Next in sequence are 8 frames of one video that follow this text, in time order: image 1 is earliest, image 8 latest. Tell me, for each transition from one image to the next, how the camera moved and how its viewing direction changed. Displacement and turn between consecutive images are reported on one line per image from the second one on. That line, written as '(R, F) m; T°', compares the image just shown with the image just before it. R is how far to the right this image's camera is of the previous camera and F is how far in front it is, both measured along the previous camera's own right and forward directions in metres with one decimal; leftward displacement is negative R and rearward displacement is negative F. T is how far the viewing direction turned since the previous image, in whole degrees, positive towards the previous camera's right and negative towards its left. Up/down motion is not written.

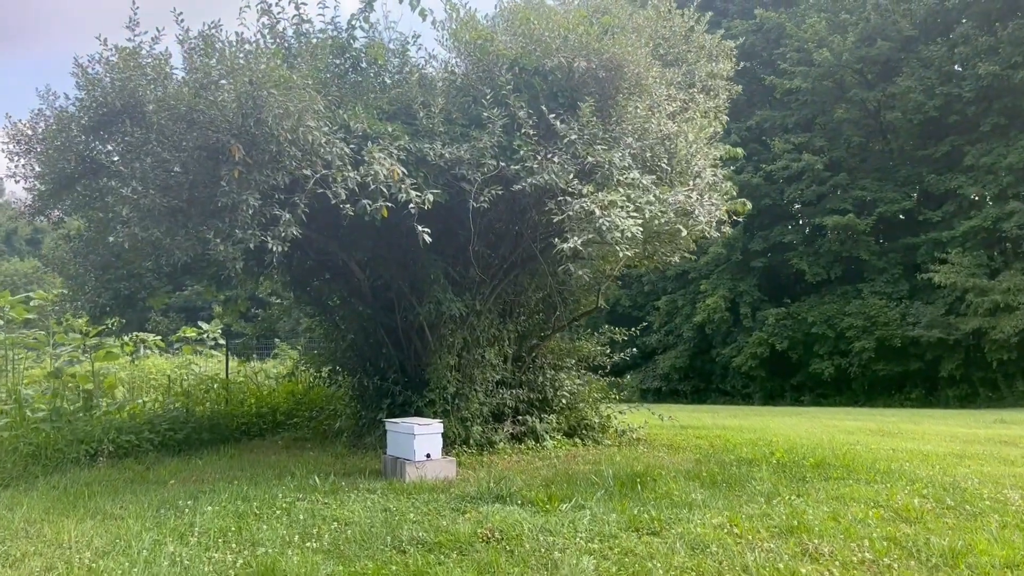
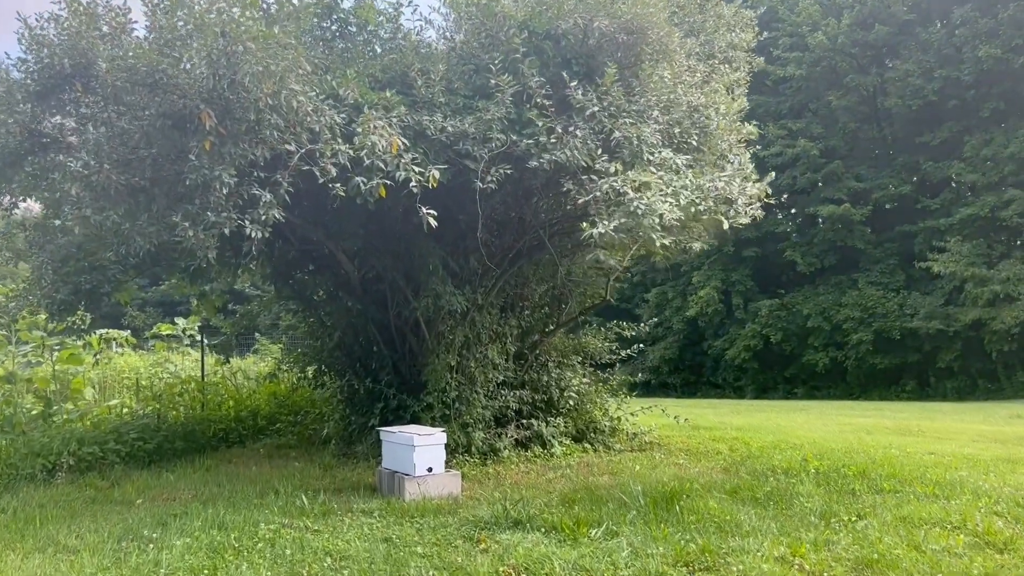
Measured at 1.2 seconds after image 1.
(-0.2, +0.8) m; +1°
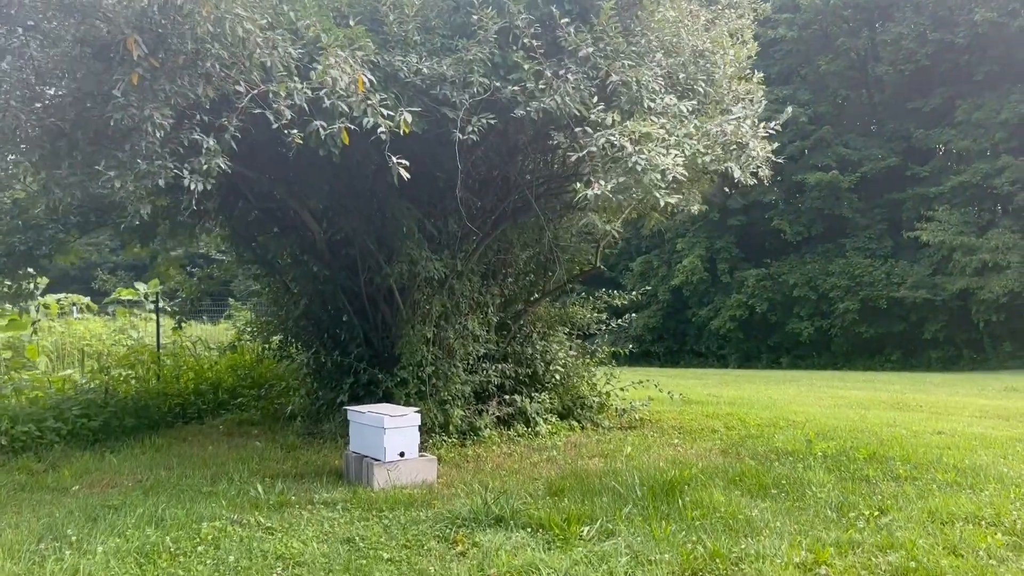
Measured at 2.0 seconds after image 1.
(0.0, +0.6) m; +1°
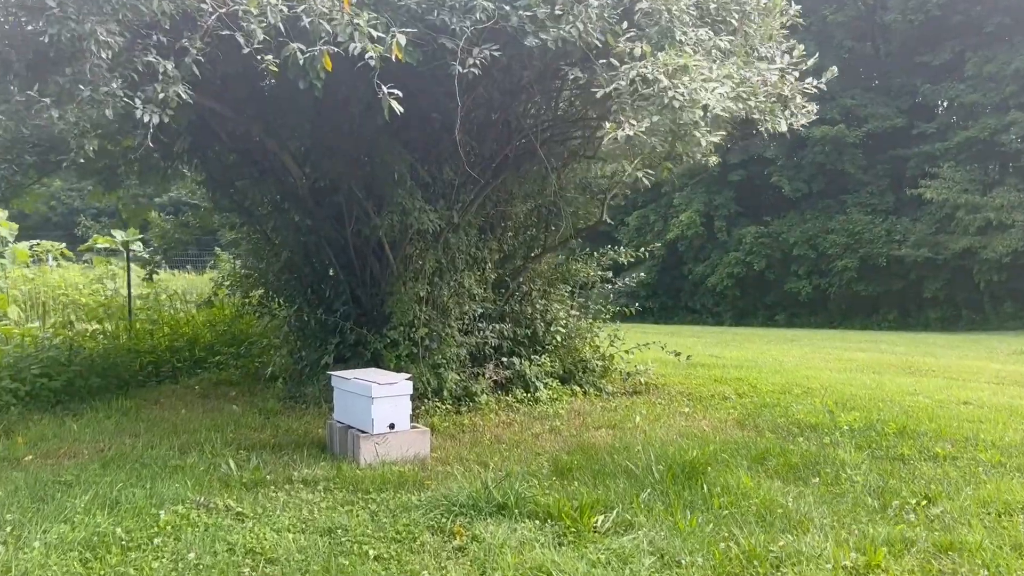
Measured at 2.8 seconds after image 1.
(-0.1, +0.6) m; +1°
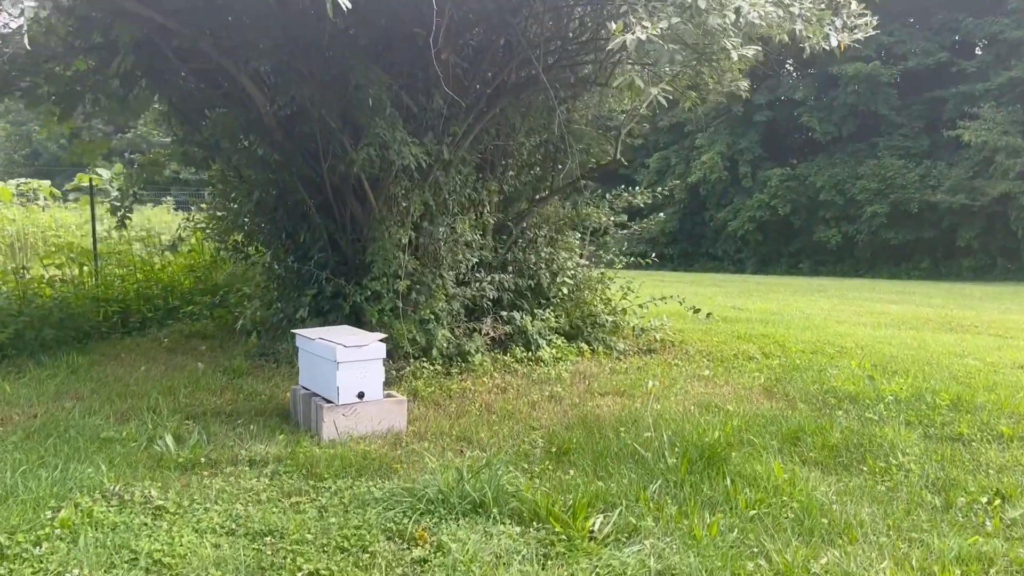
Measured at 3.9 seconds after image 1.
(+0.1, +0.8) m; -1°
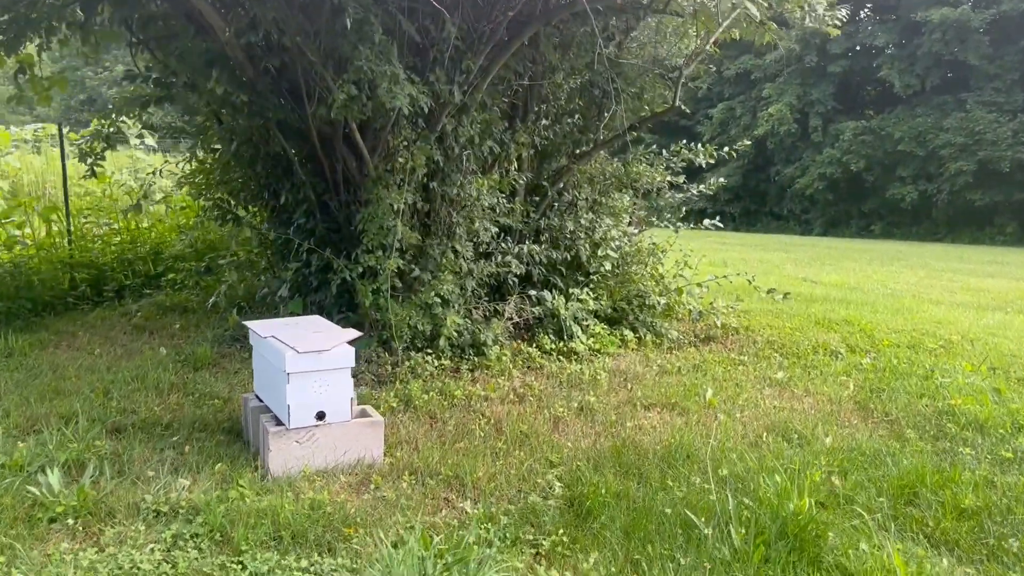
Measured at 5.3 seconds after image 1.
(+0.2, +1.1) m; -4°
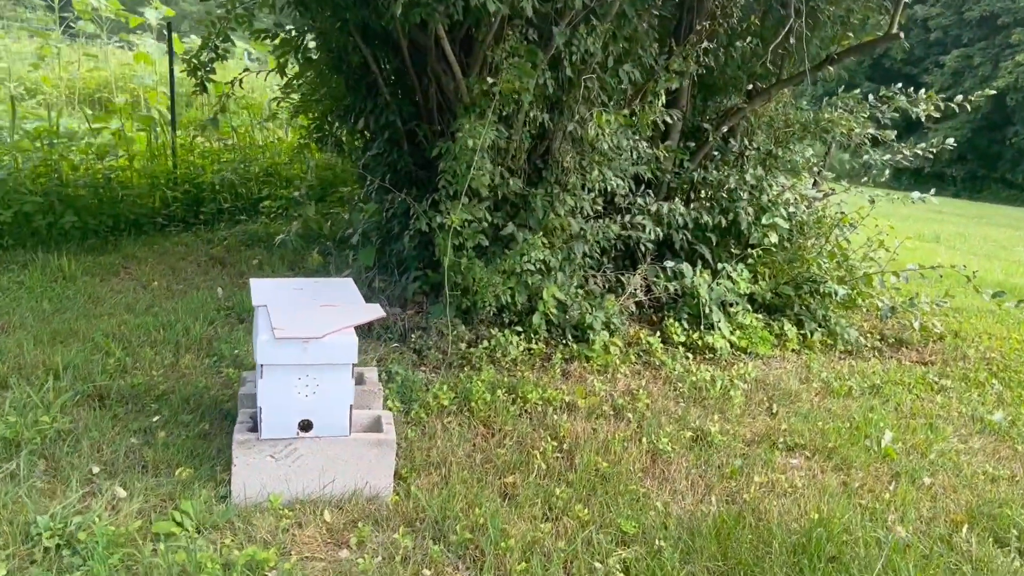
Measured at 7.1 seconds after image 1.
(+0.3, +1.1) m; -12°
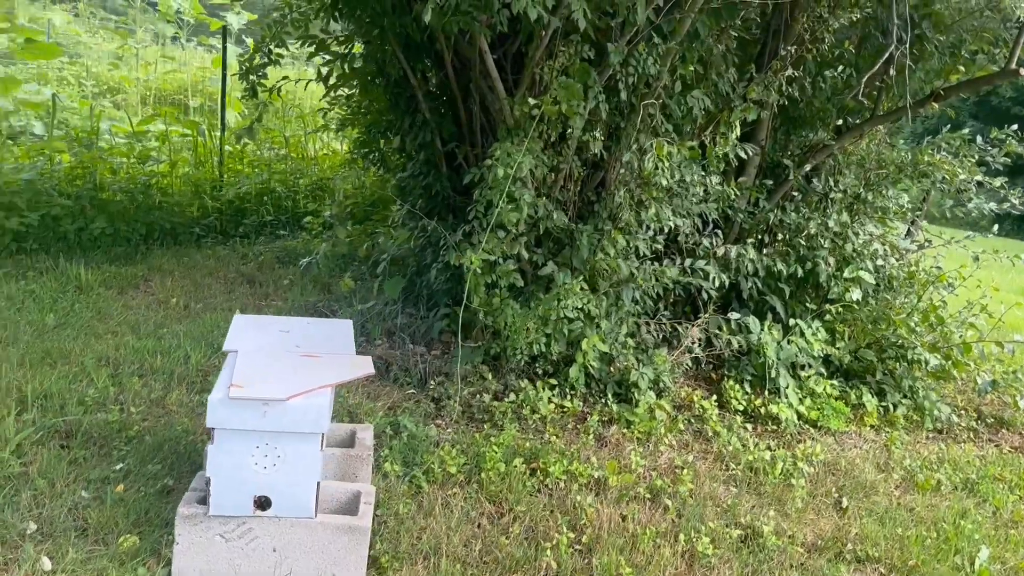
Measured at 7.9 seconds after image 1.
(+0.1, +0.4) m; -5°
